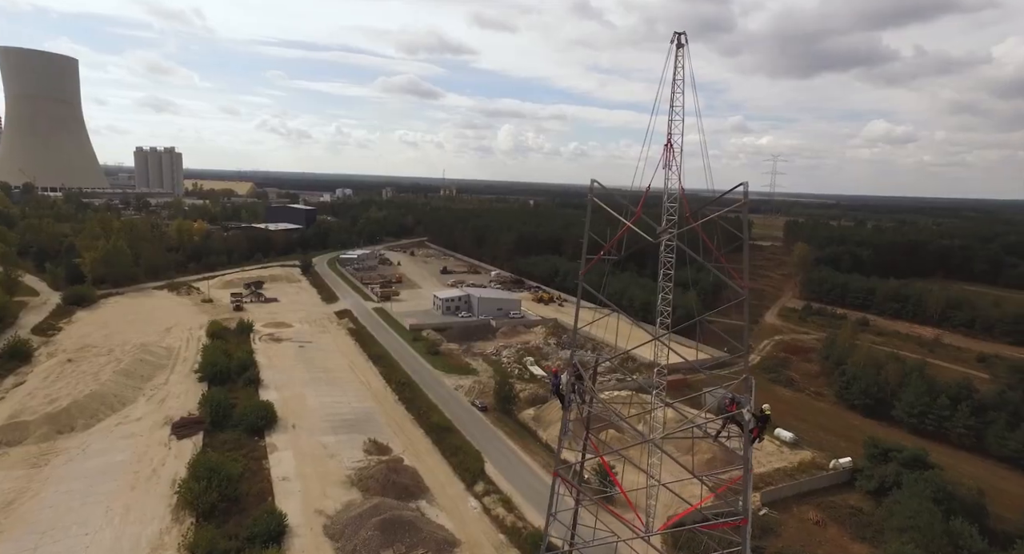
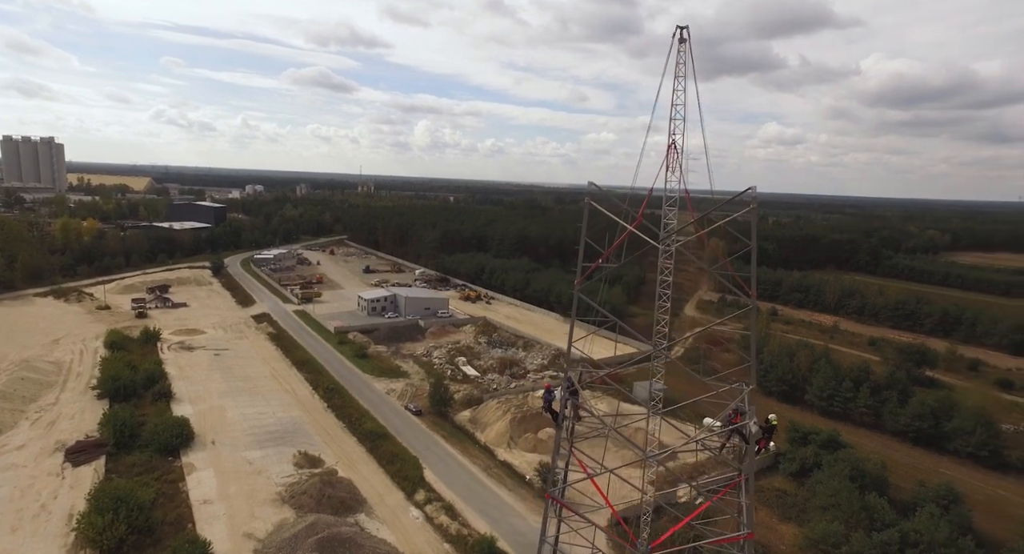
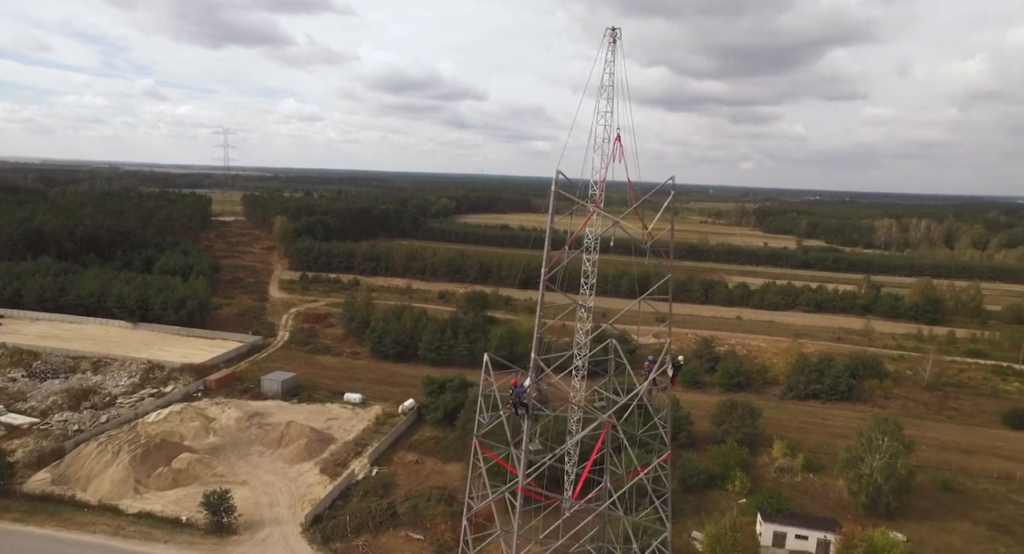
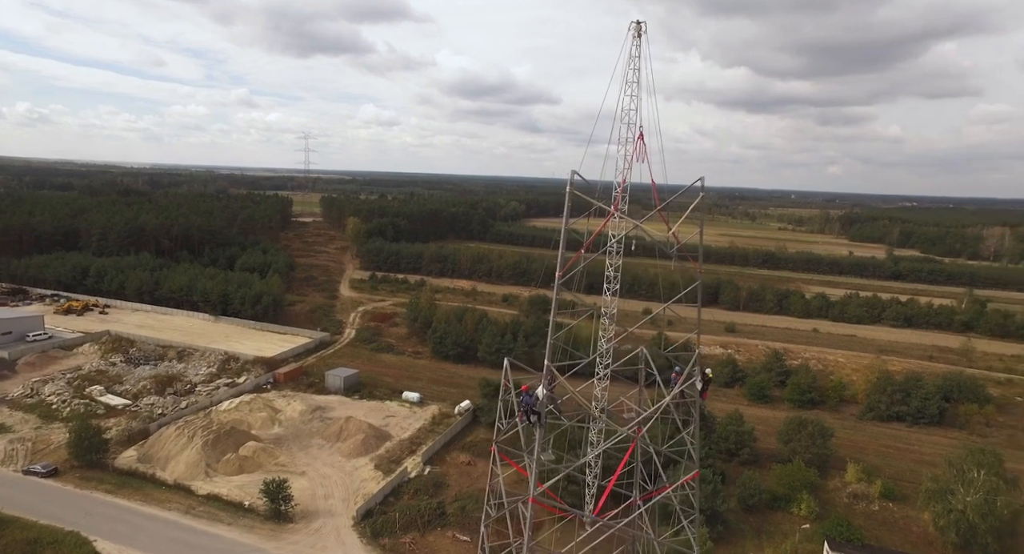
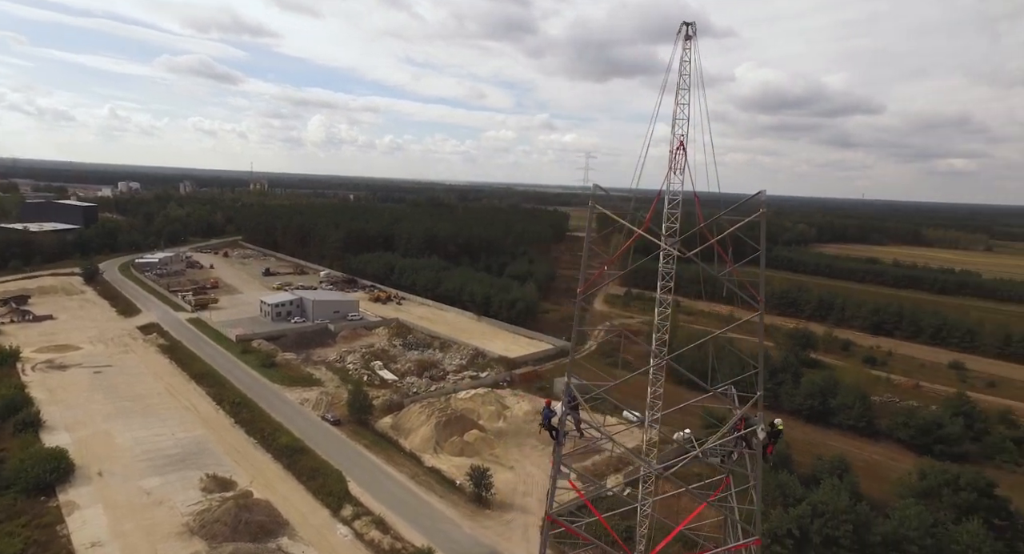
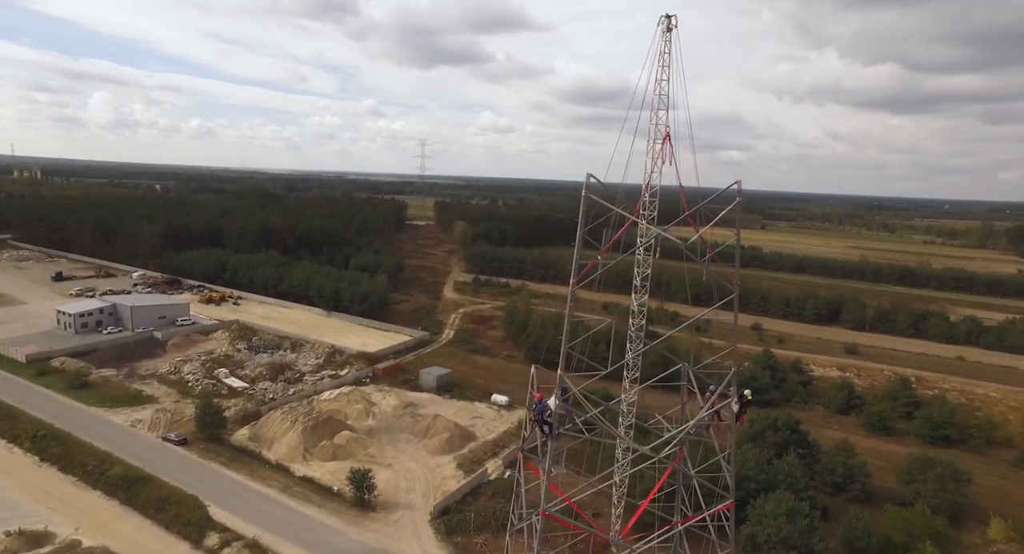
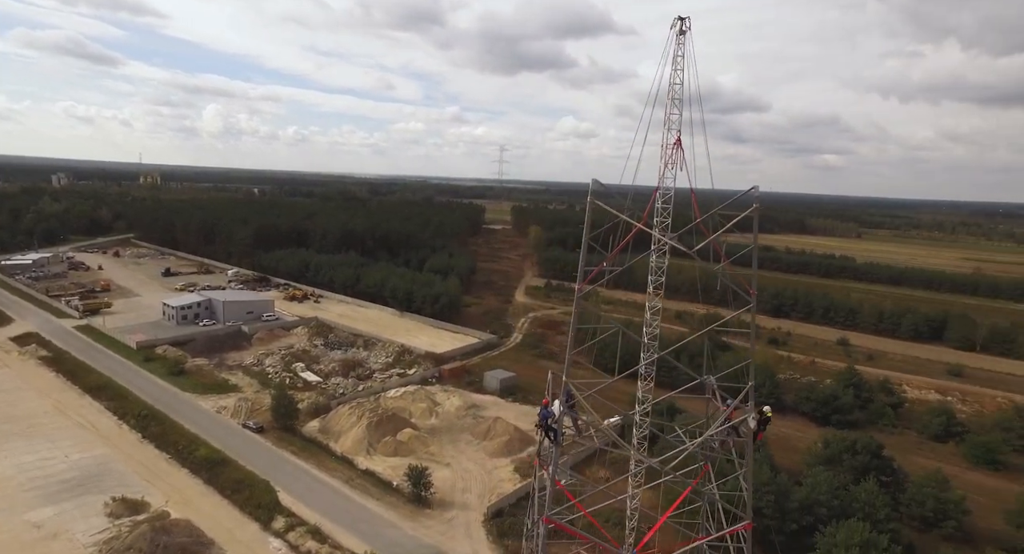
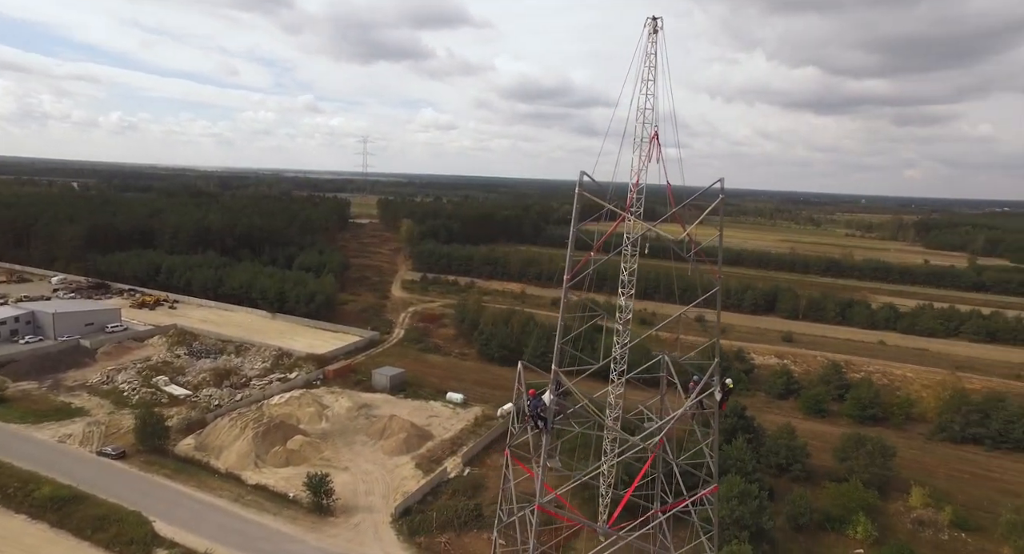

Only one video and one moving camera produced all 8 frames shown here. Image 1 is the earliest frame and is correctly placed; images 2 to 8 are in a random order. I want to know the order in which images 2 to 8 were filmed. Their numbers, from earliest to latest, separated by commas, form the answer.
2, 5, 7, 6, 8, 4, 3
